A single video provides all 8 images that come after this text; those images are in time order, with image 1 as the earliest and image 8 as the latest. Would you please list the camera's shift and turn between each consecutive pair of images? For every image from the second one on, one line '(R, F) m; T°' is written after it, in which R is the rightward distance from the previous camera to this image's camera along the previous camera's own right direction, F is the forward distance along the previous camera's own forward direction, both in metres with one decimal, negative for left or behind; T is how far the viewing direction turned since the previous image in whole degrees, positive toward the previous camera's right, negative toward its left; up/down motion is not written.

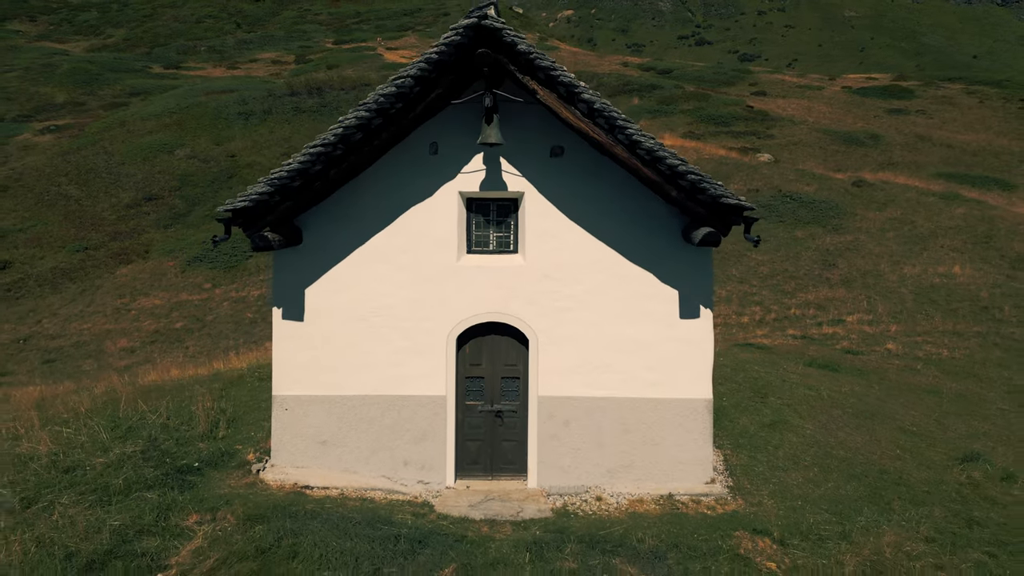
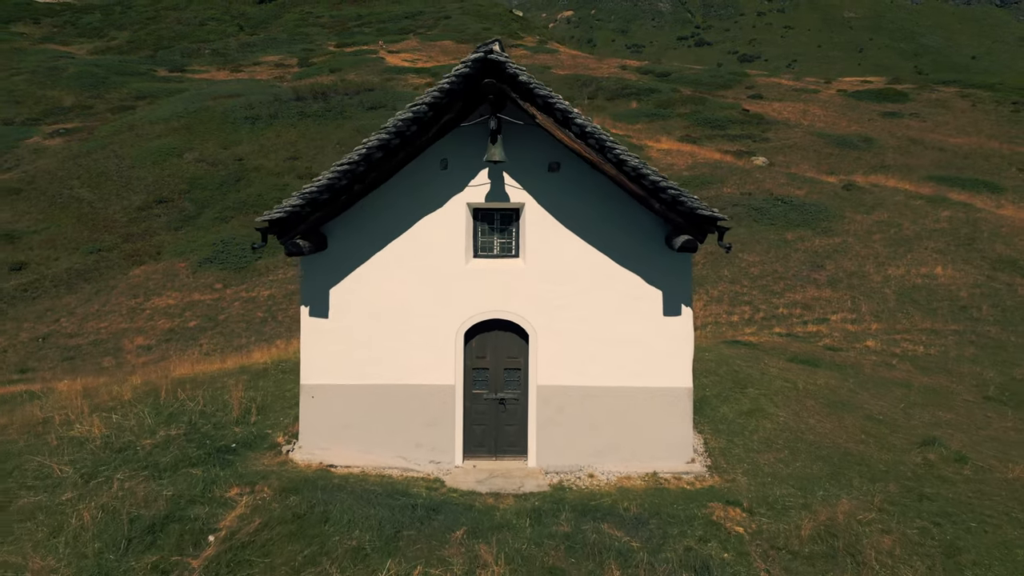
(0.0, -1.0) m; 0°
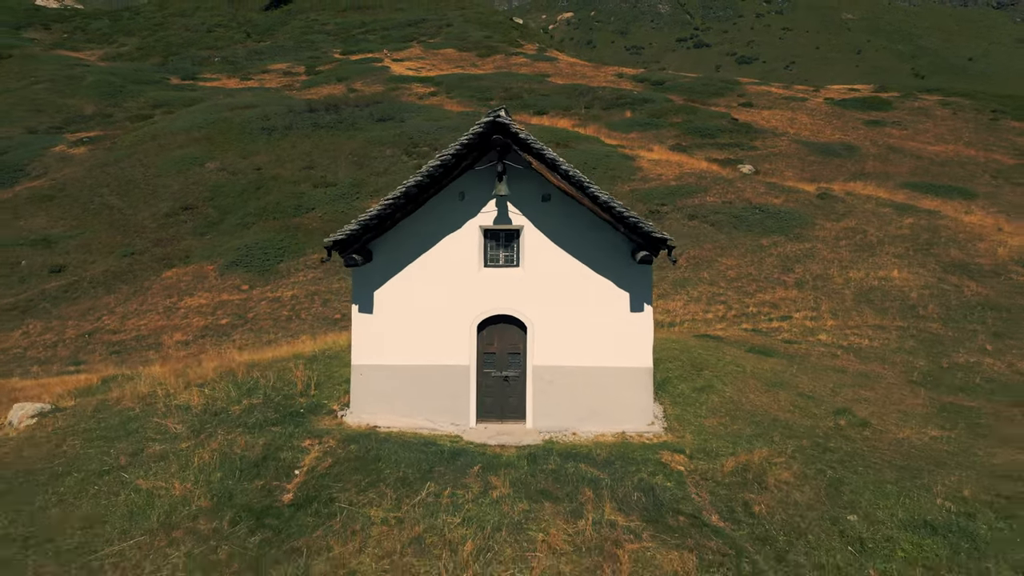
(0.0, -2.8) m; 0°
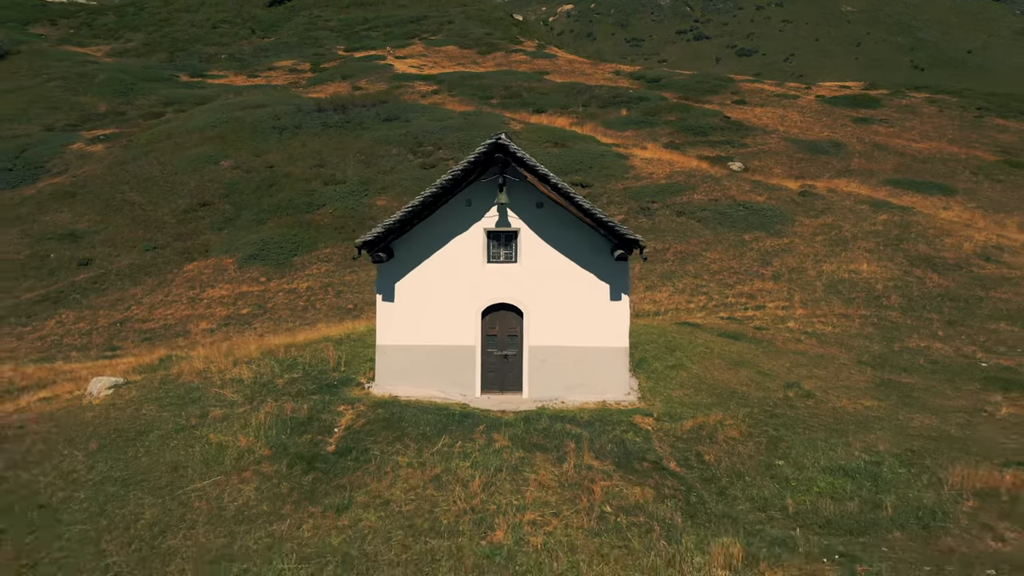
(0.0, -2.3) m; 0°
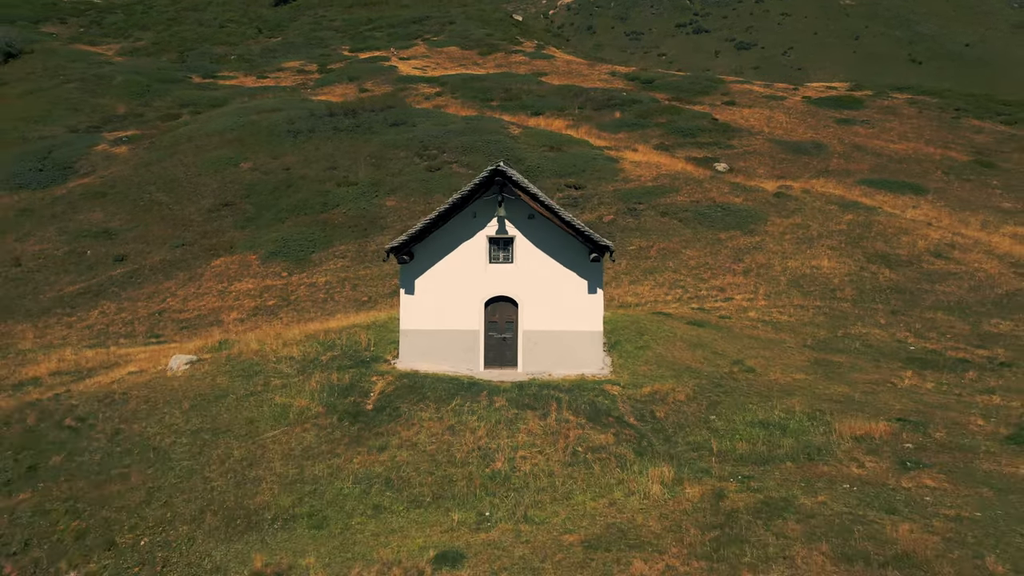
(+0.1, -3.5) m; 0°
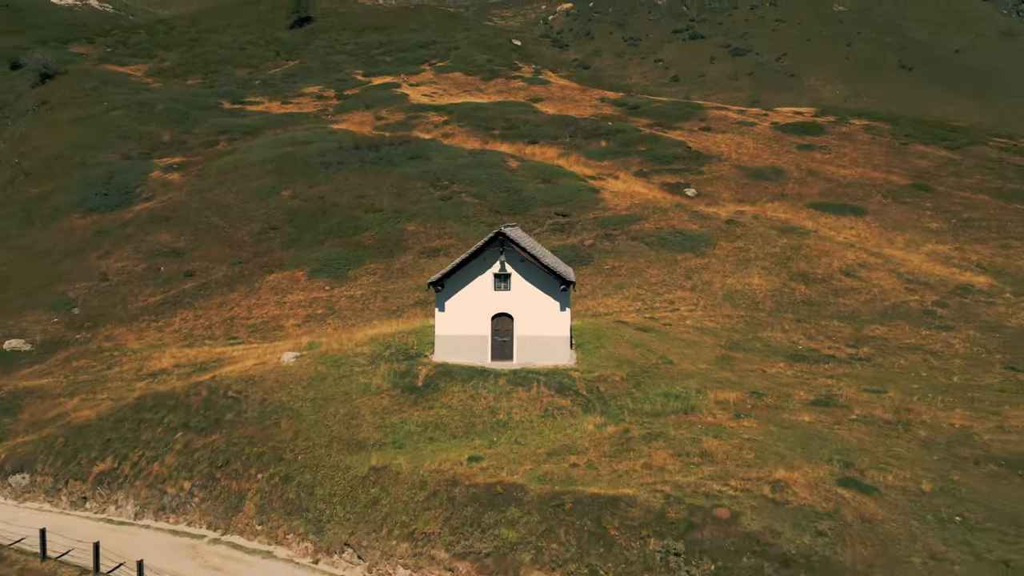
(+0.1, -9.2) m; 0°
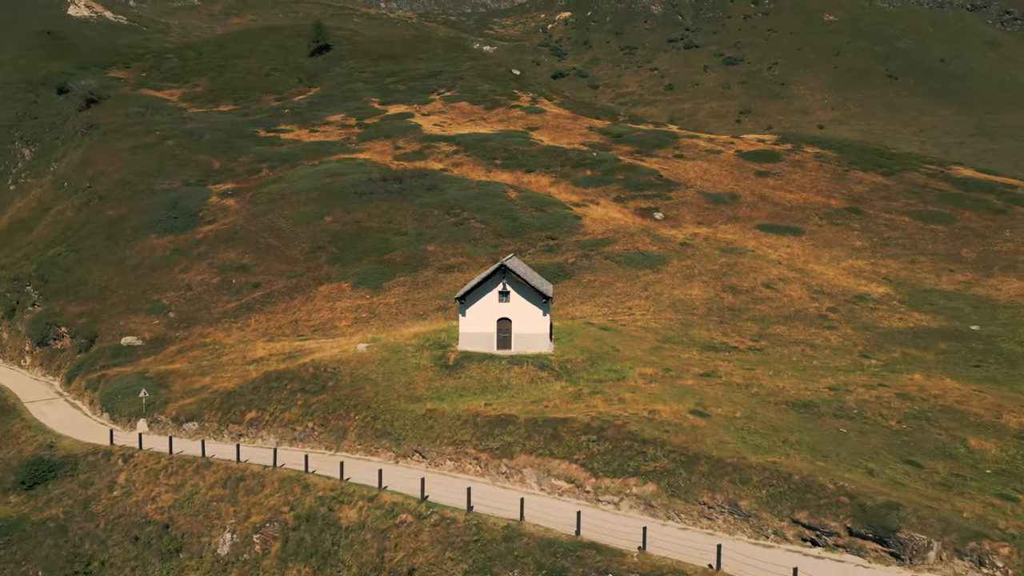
(+0.1, -13.6) m; 0°
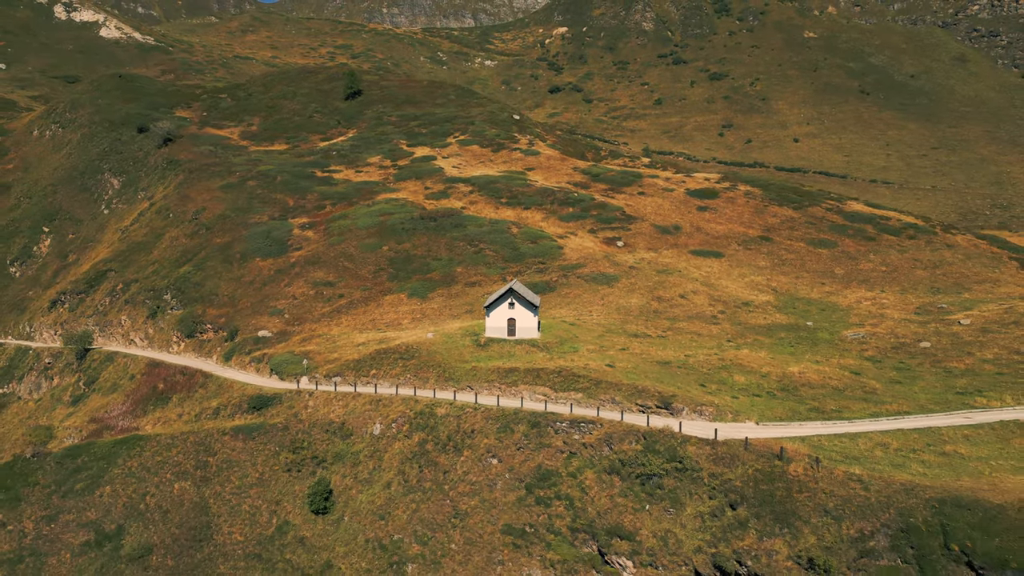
(-0.4, -30.4) m; 0°
